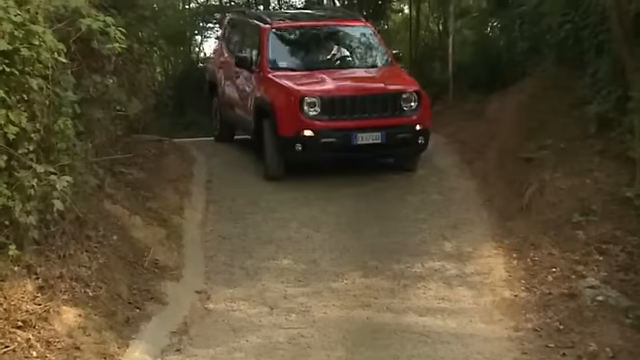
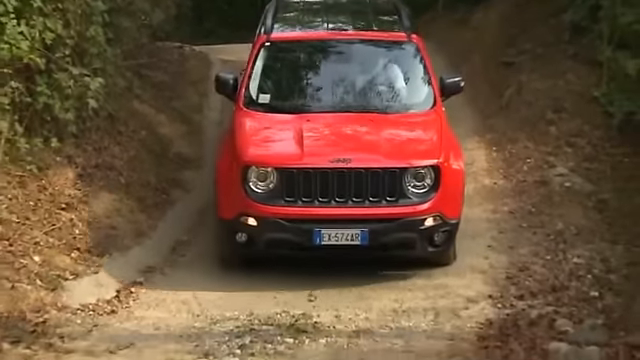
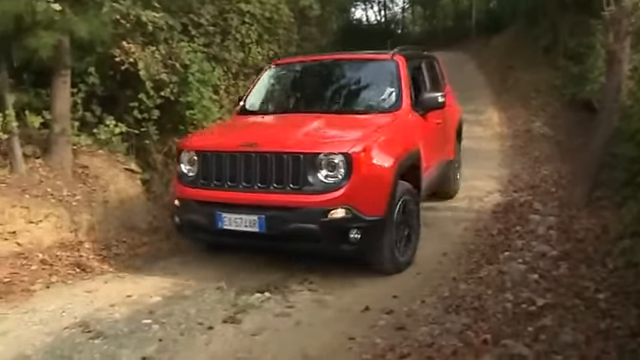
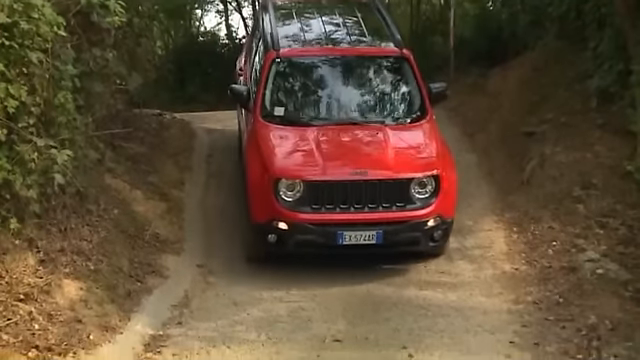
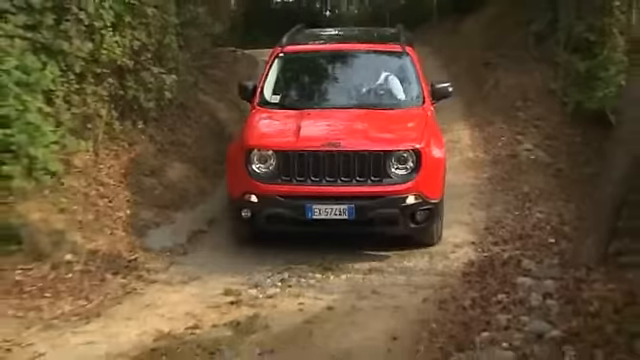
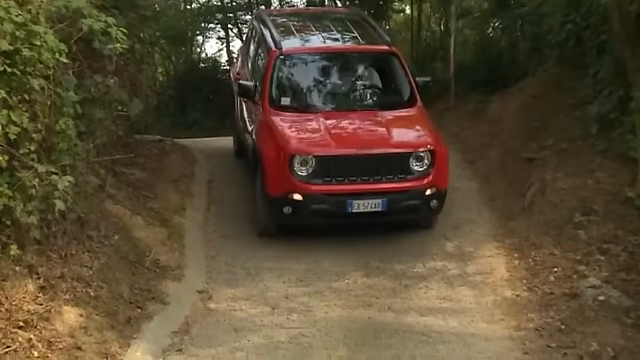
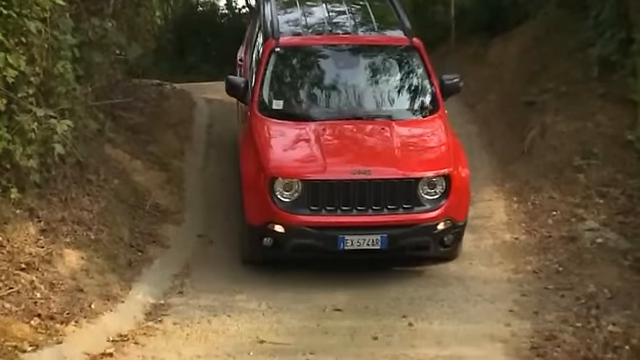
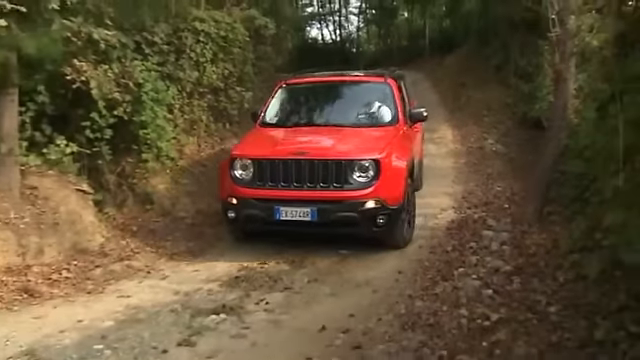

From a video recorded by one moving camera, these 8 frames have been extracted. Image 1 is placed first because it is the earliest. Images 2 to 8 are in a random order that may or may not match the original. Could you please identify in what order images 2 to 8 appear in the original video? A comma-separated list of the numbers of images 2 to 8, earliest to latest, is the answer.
6, 4, 7, 2, 5, 8, 3
